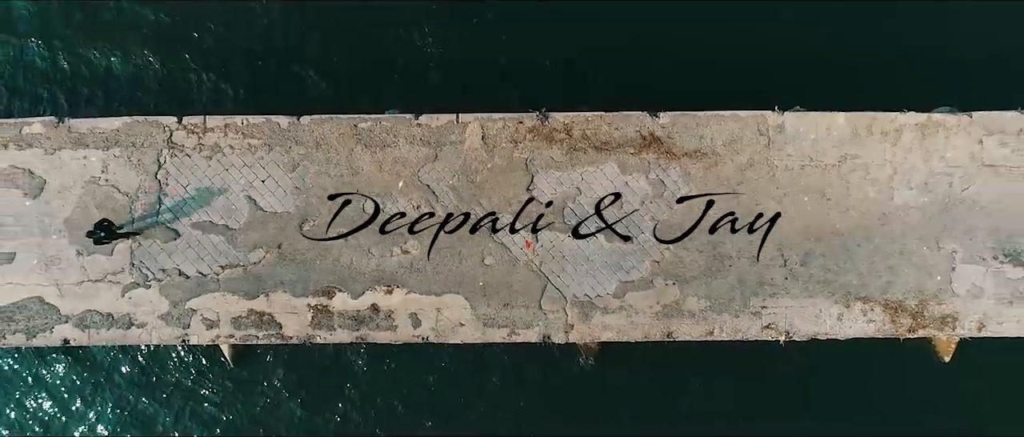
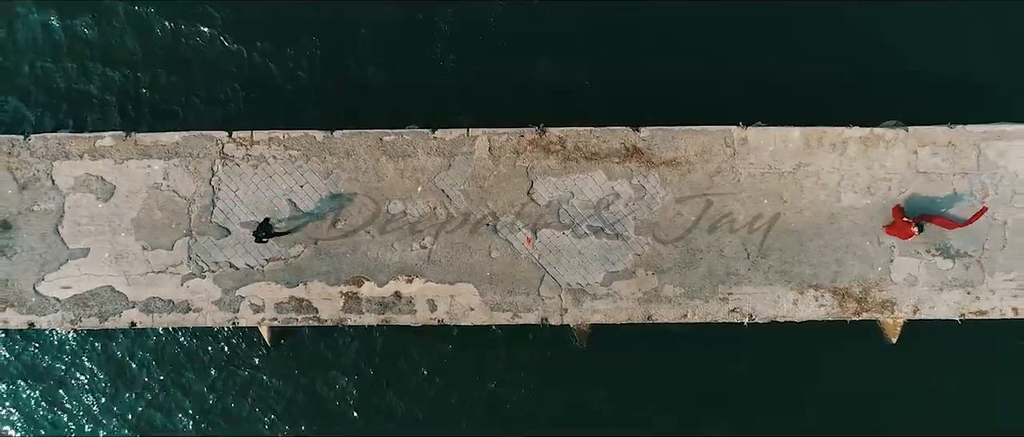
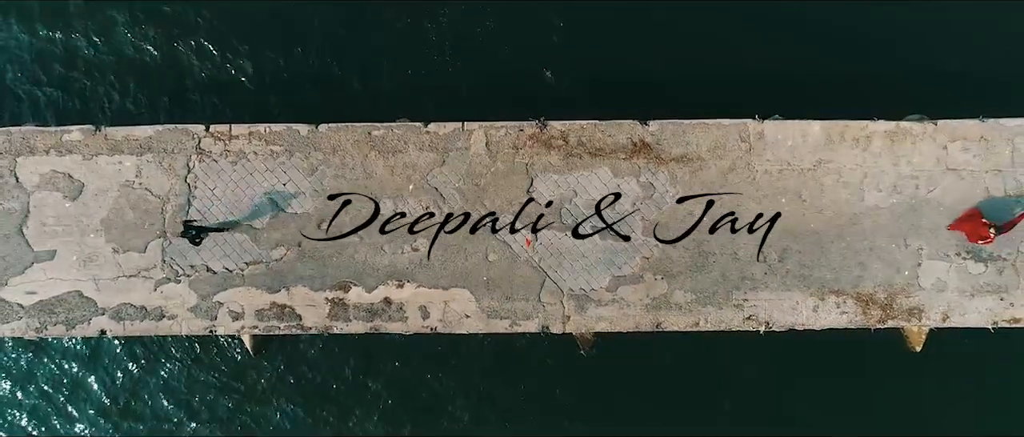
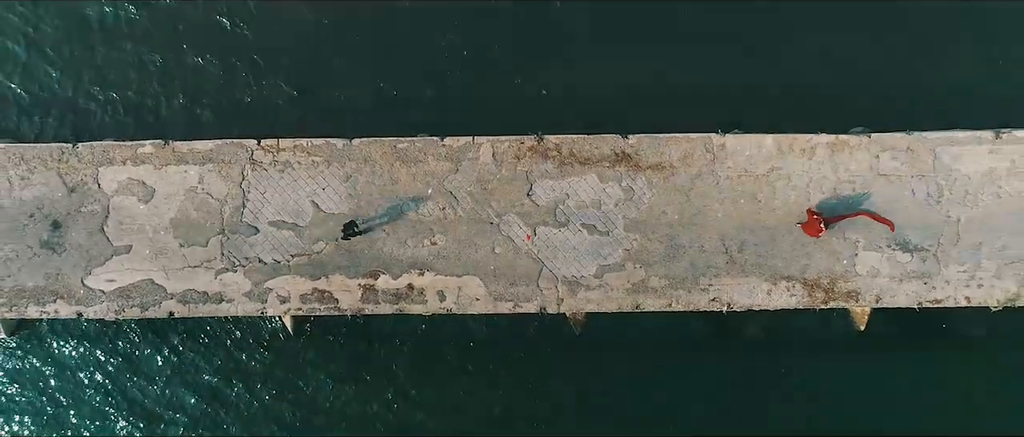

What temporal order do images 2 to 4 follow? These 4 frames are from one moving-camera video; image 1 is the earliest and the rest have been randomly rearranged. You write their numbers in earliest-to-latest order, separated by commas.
3, 2, 4
